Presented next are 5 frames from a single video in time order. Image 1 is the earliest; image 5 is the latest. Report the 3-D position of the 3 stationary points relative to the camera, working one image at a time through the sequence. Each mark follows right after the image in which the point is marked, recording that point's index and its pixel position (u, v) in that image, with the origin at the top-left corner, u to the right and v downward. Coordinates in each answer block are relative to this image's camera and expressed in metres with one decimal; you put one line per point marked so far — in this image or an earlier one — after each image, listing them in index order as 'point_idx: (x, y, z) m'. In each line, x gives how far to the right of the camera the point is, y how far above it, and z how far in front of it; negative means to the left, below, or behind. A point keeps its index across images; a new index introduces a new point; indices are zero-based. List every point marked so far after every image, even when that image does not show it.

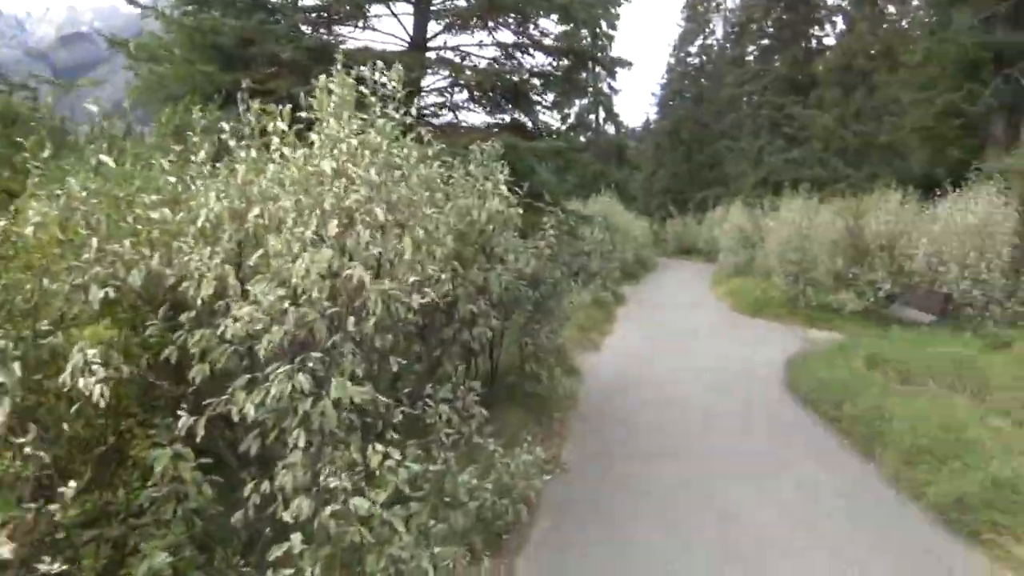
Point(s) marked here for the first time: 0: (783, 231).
0: (+6.3, +1.3, +17.6) m
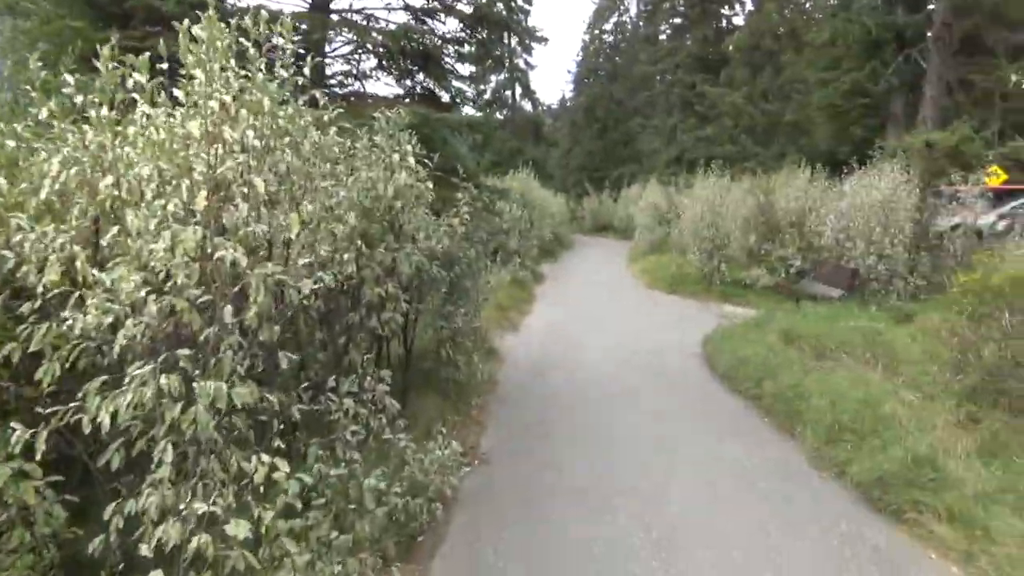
0: (+4.3, +1.9, +17.8) m
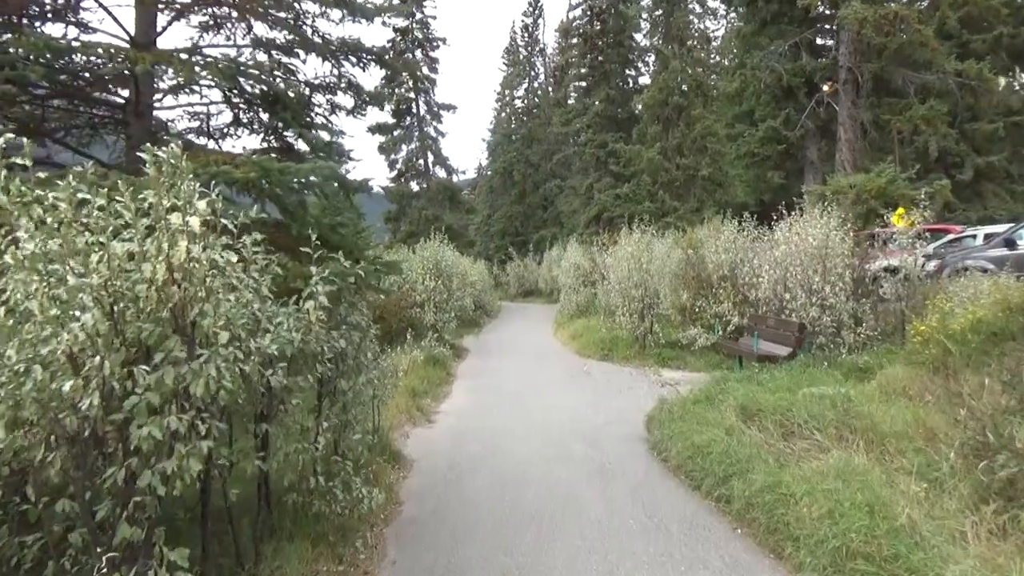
0: (+2.4, +0.5, +16.6) m
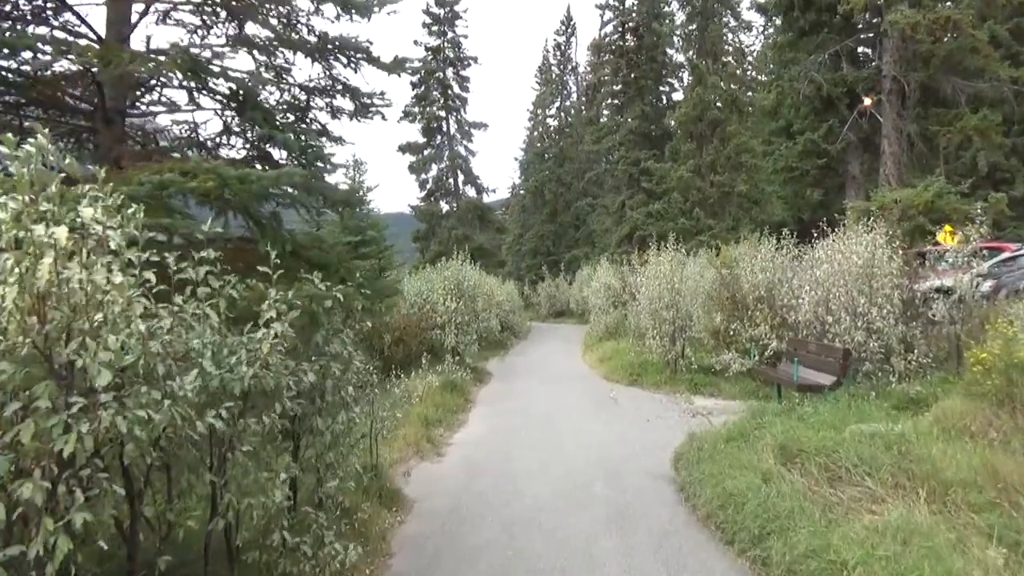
0: (+2.9, 0.0, +15.8) m
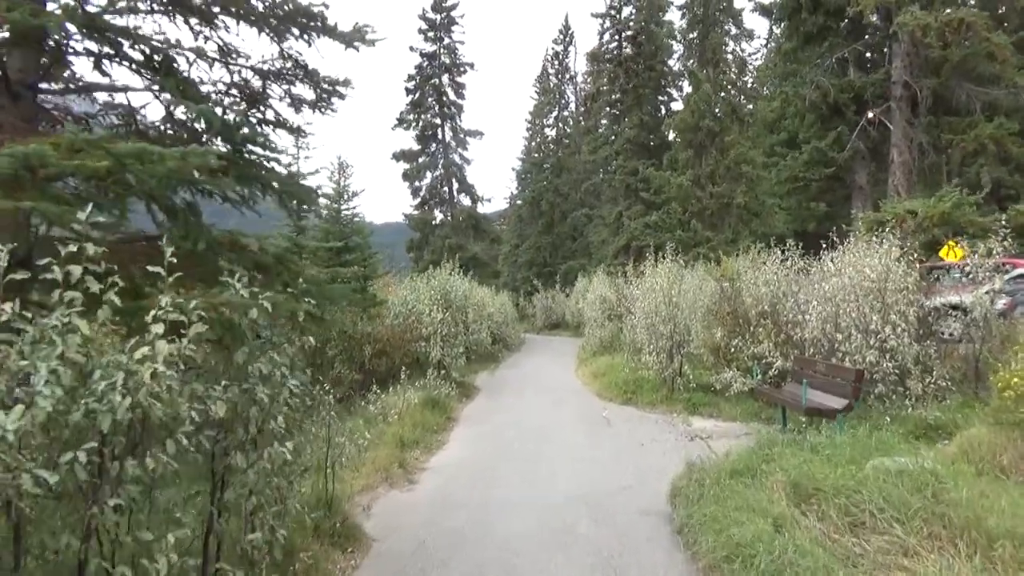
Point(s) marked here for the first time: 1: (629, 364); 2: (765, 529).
0: (+2.7, -0.2, +15.0) m
1: (+2.5, -1.6, +16.3) m
2: (+1.7, -1.6, +5.0) m
